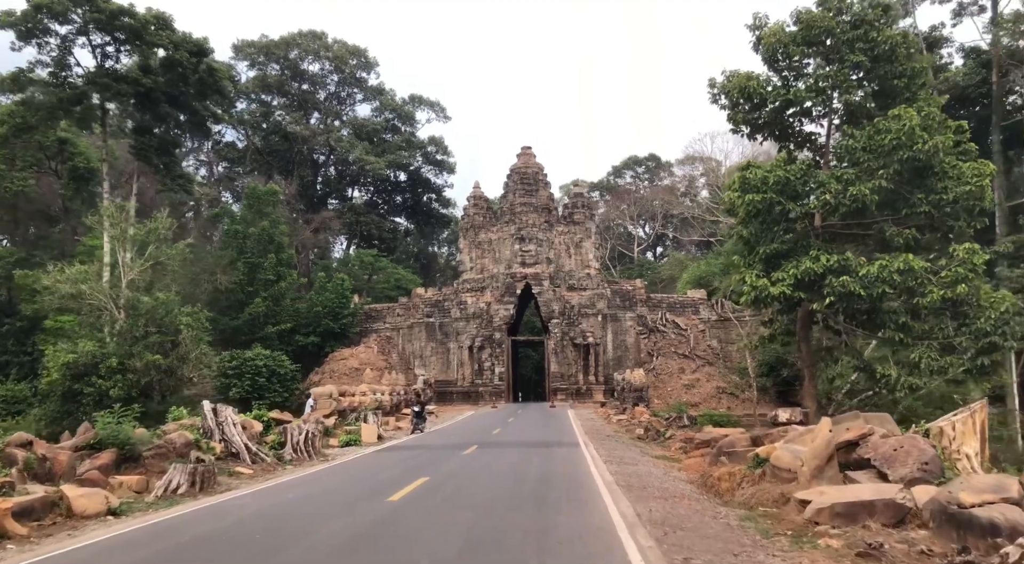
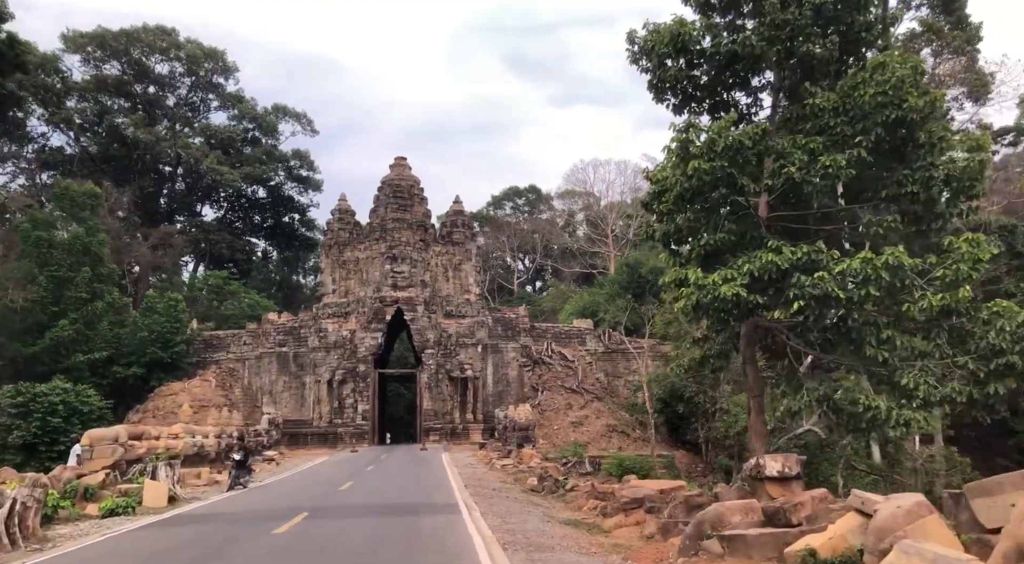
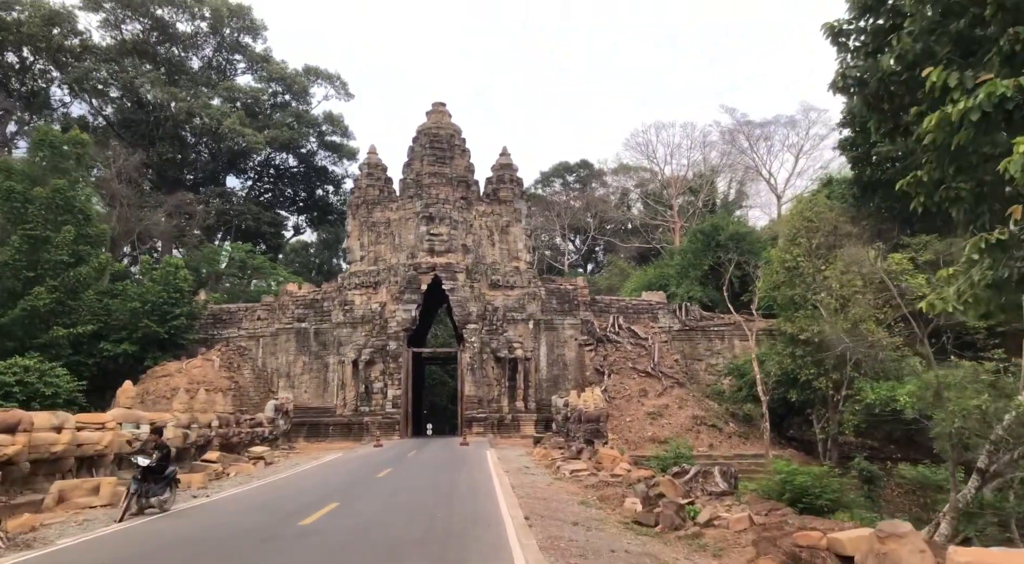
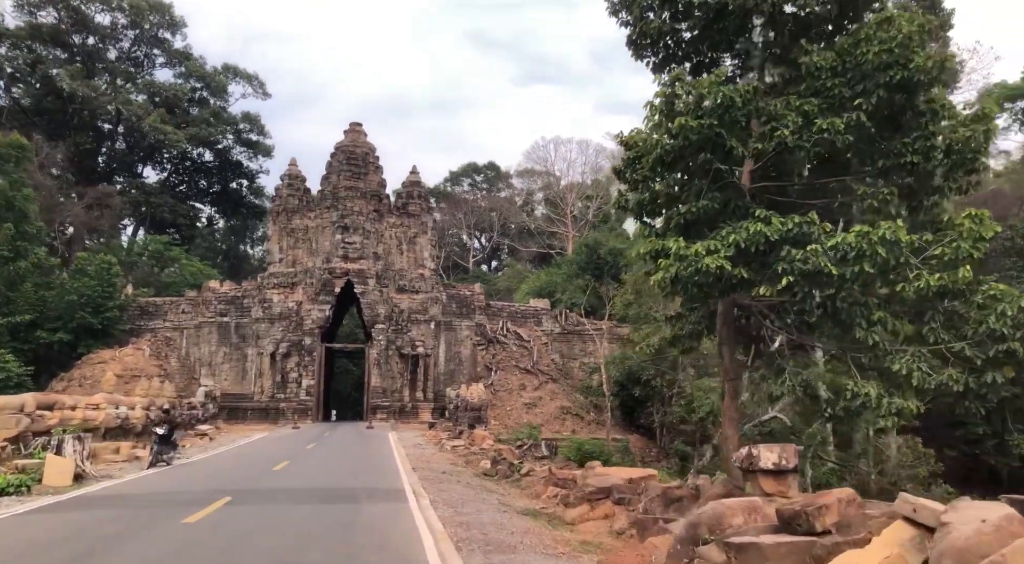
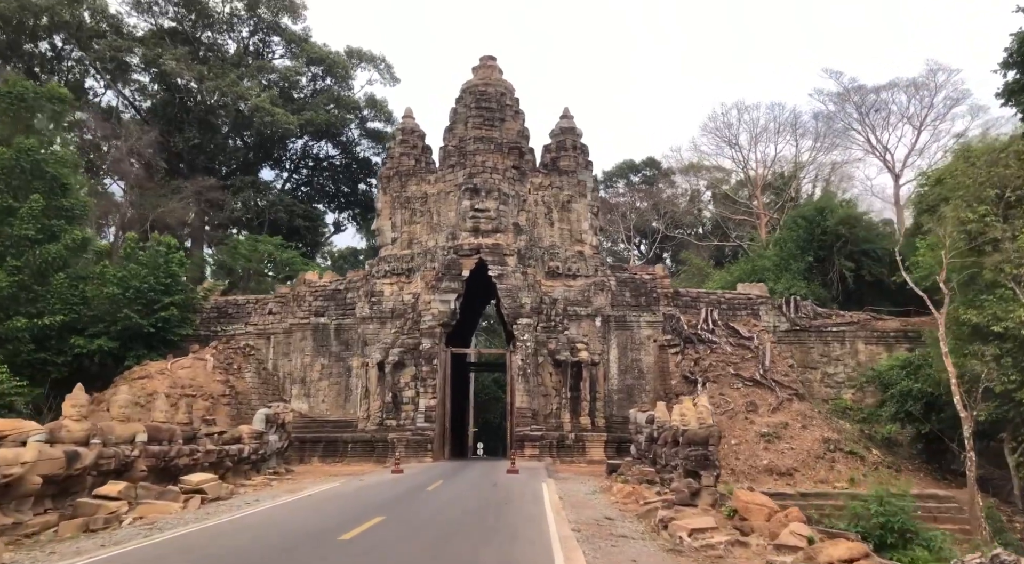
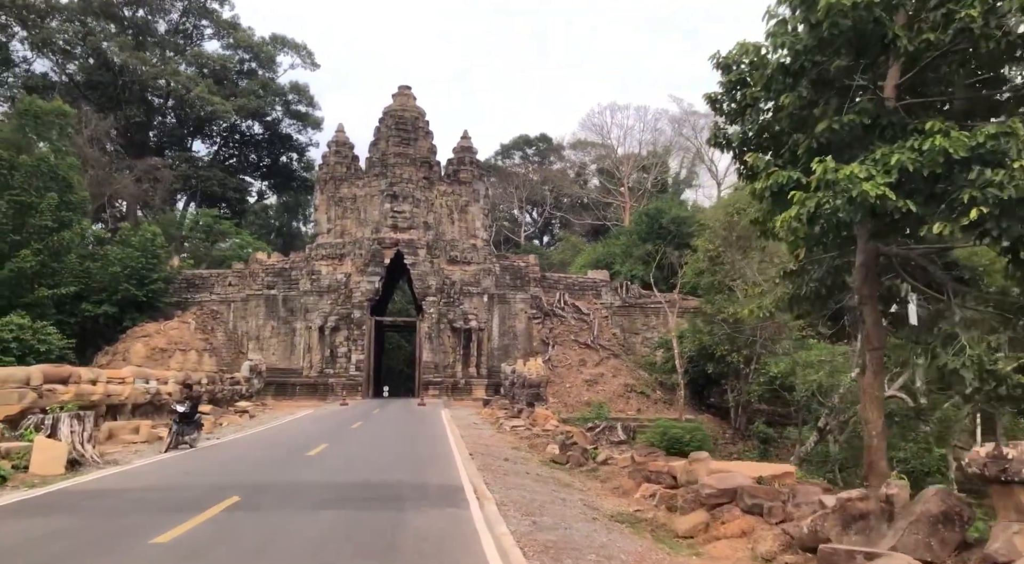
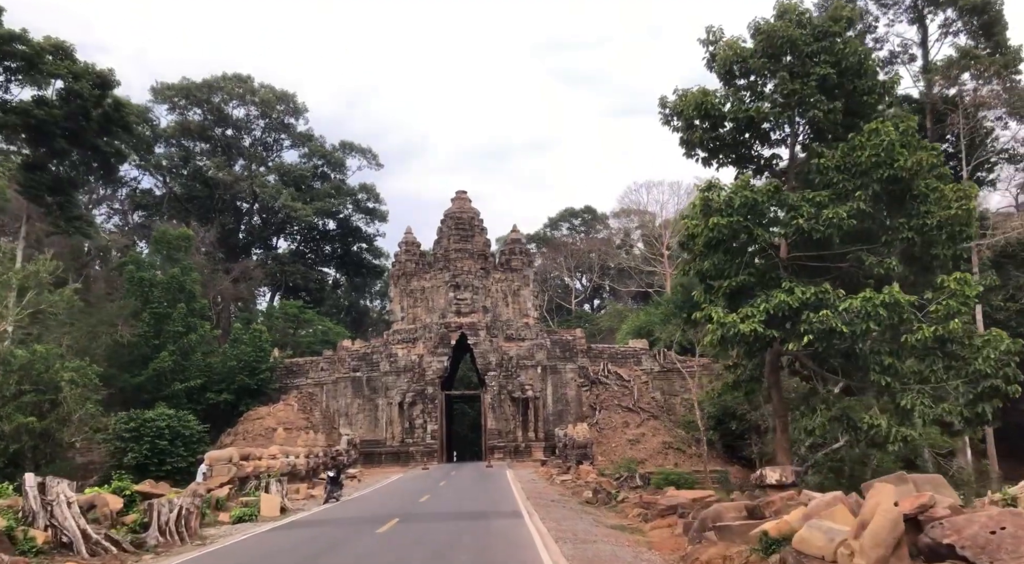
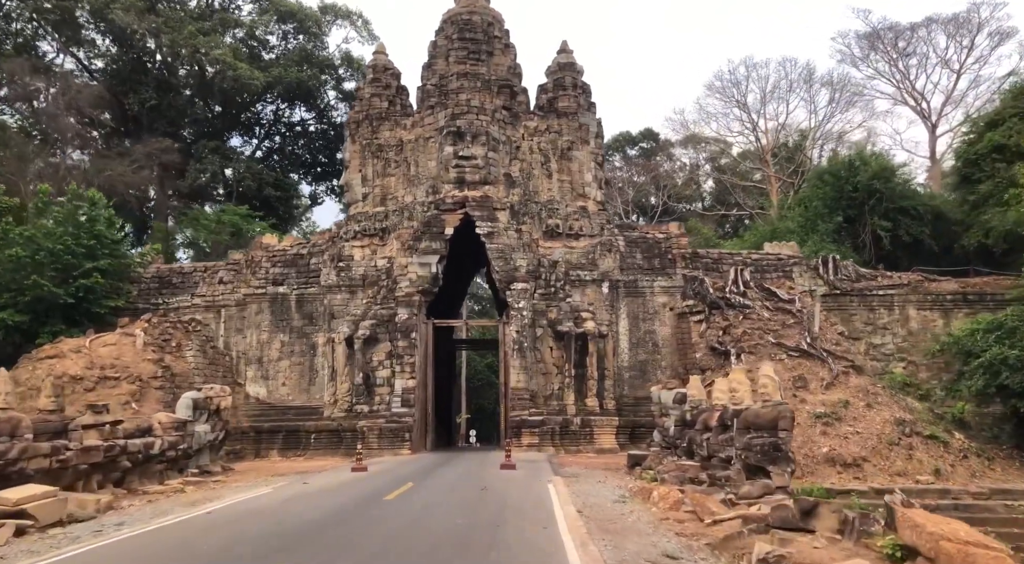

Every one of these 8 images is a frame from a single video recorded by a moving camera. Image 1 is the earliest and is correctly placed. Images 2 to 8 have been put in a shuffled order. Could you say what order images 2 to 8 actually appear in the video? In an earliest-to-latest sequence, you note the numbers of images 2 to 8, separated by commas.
7, 2, 4, 6, 3, 5, 8
